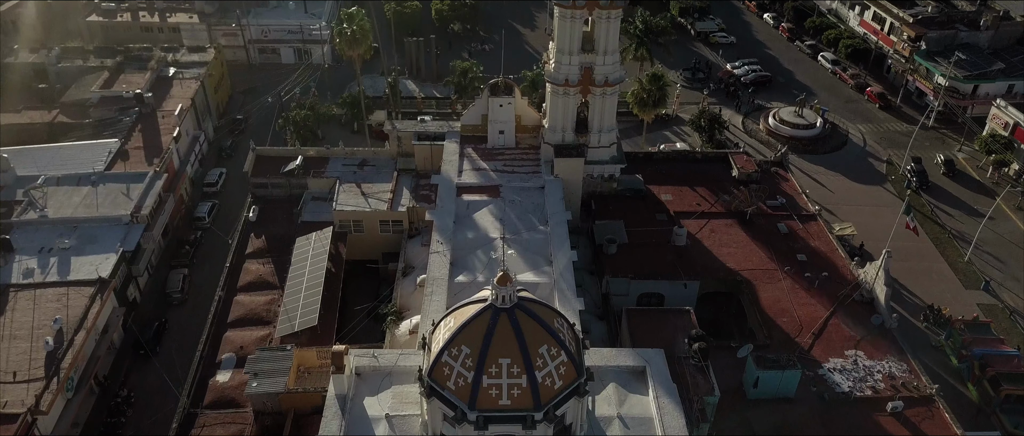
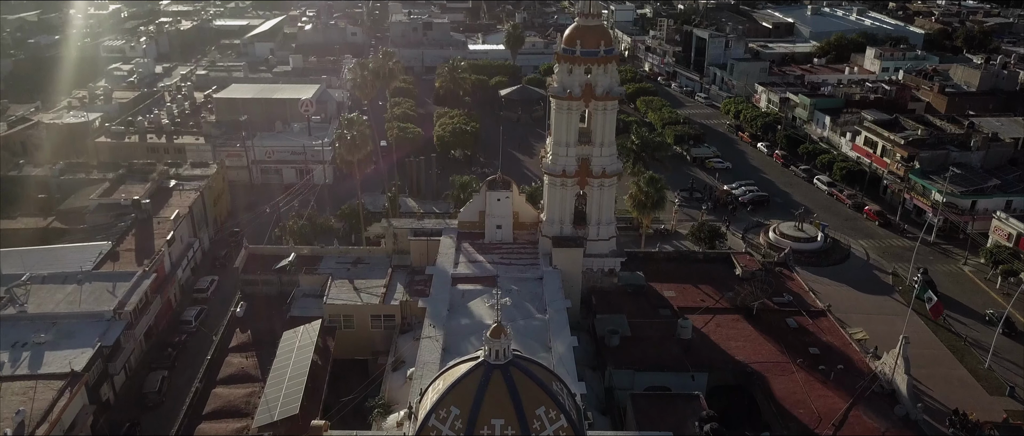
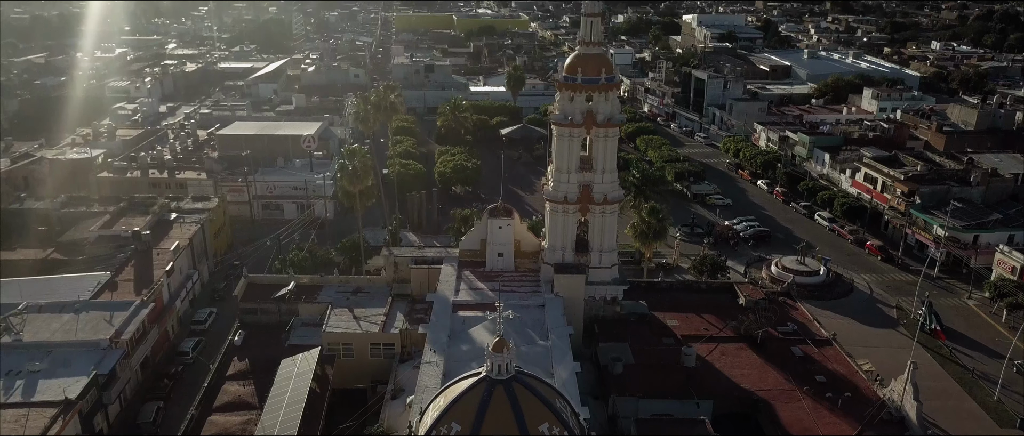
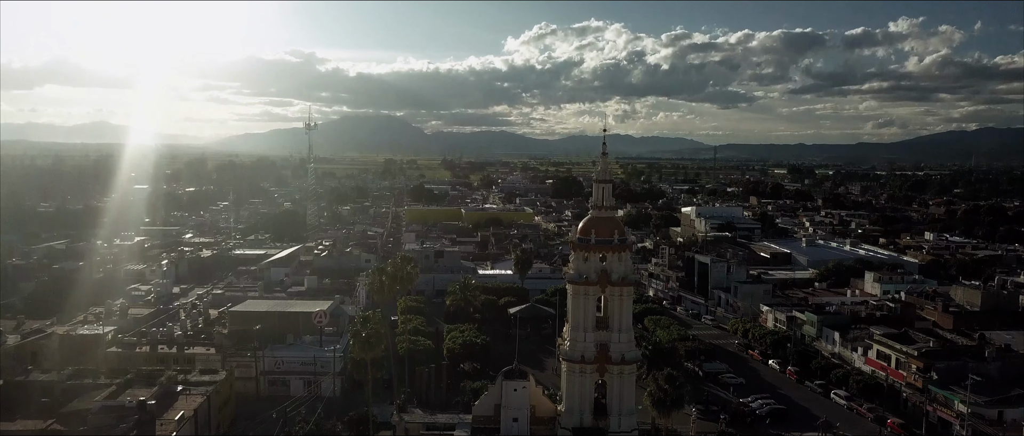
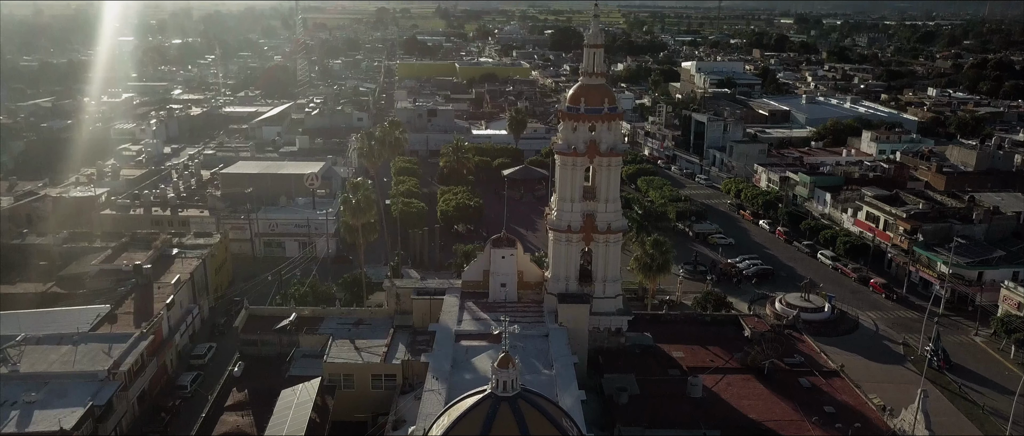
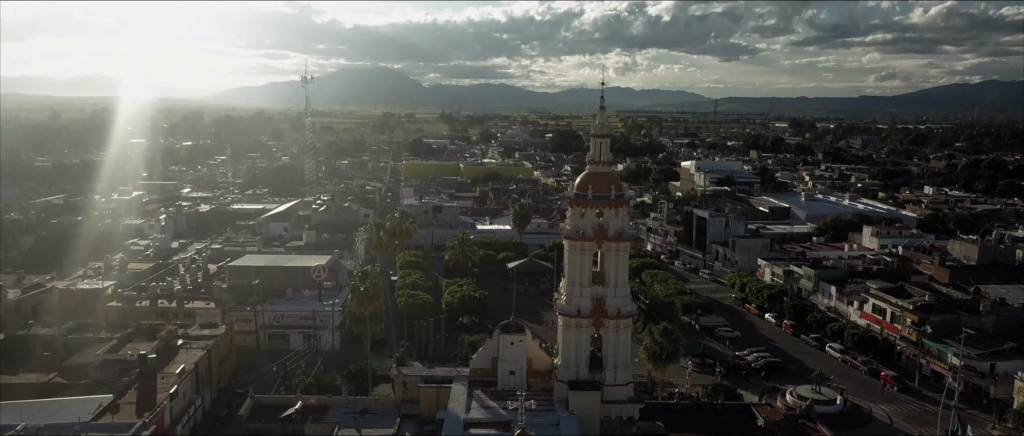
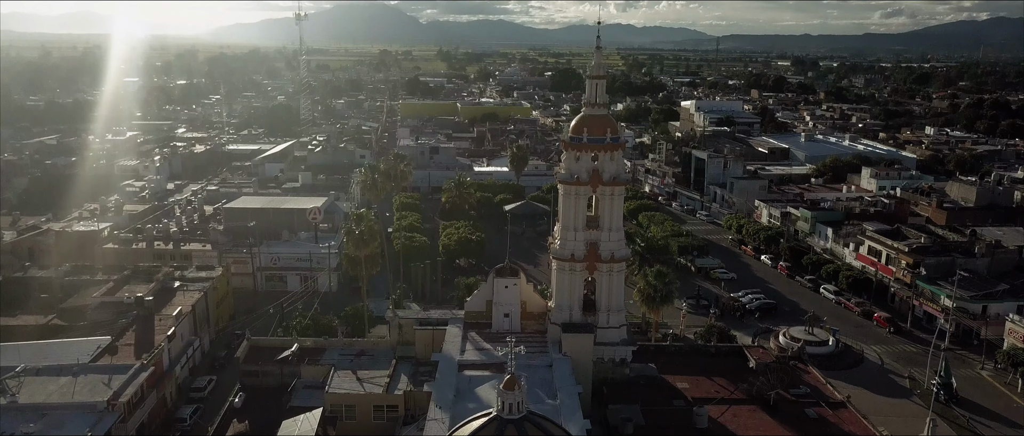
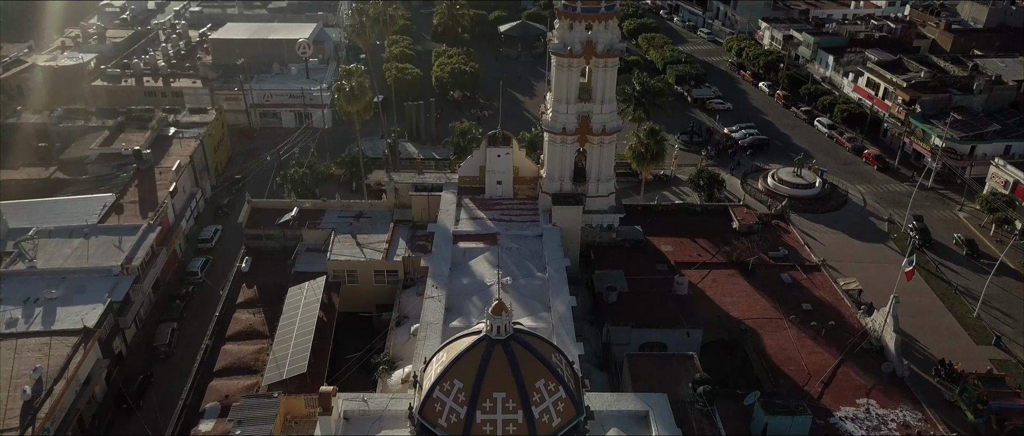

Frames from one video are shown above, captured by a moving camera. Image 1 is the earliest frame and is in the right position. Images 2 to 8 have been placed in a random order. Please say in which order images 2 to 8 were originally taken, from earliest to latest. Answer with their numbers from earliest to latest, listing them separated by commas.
8, 2, 3, 5, 7, 6, 4
